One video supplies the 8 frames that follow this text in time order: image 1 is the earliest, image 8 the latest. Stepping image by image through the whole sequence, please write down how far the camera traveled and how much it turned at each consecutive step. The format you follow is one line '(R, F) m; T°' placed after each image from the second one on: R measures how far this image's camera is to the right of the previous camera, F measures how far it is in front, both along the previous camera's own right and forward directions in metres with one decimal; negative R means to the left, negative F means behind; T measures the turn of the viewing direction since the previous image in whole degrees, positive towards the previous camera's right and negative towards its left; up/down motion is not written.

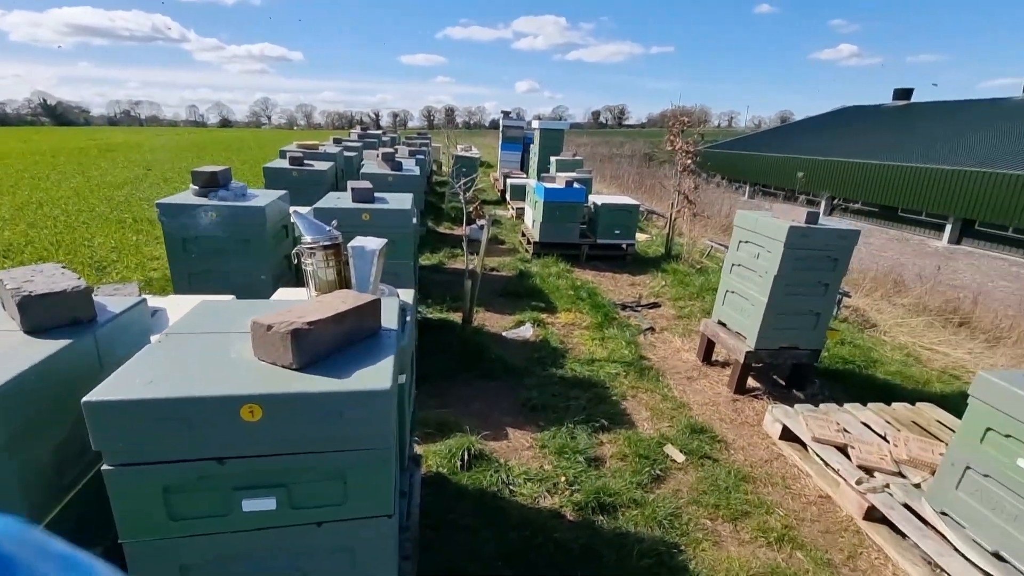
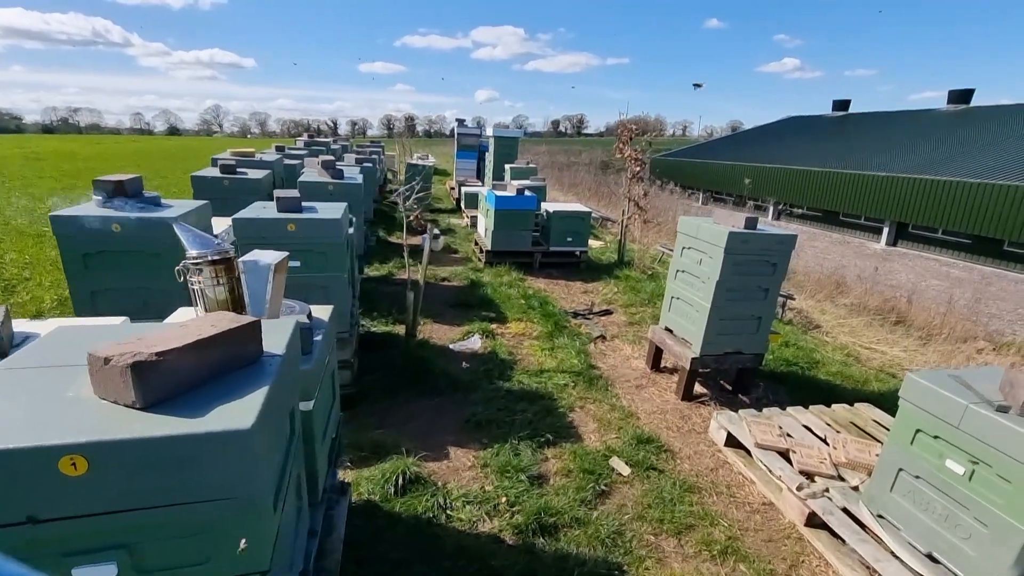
(+0.2, +0.2) m; +4°
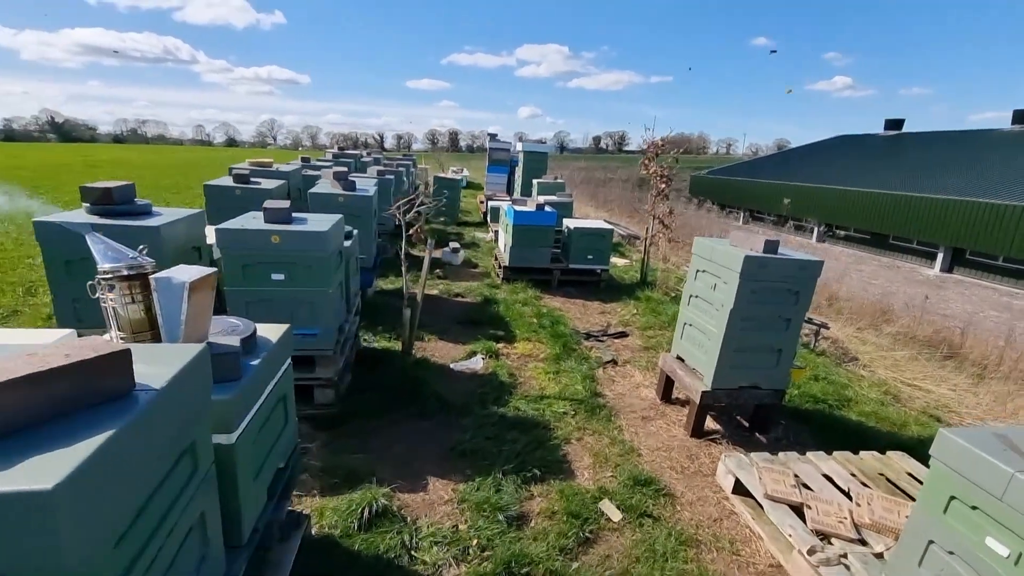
(+0.4, +0.3) m; -4°
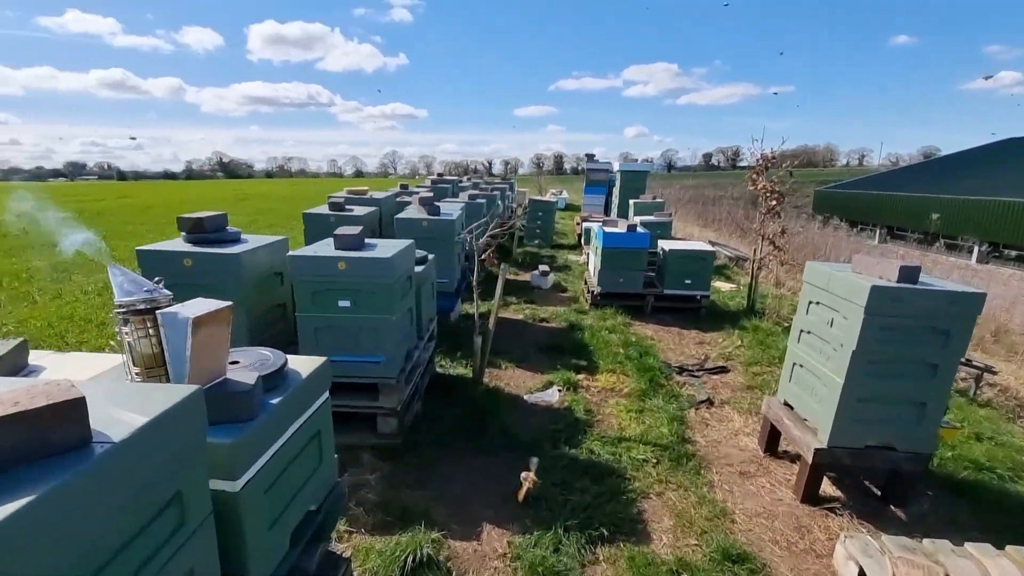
(+0.3, +0.4) m; -12°
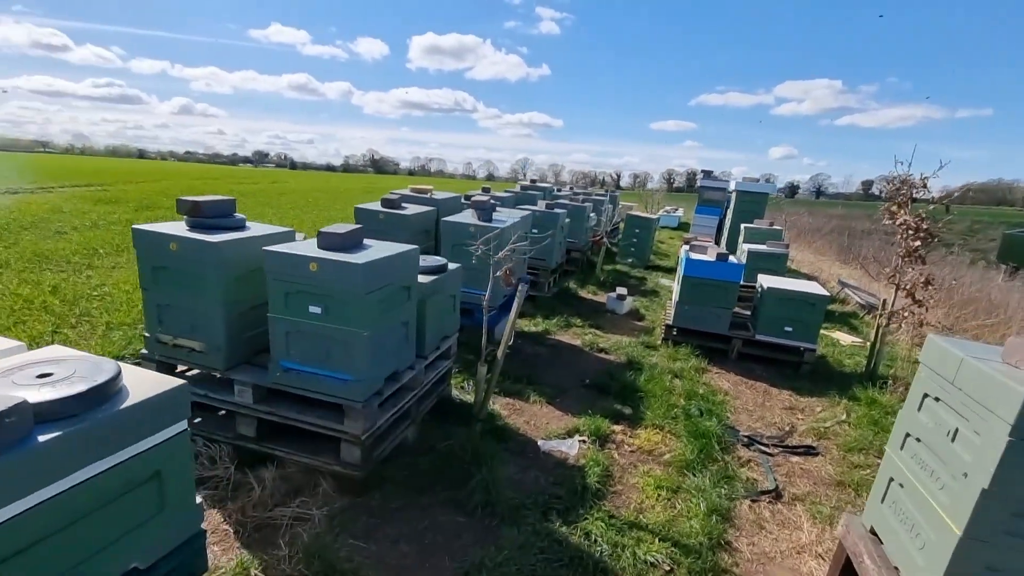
(+0.9, +1.0) m; -13°
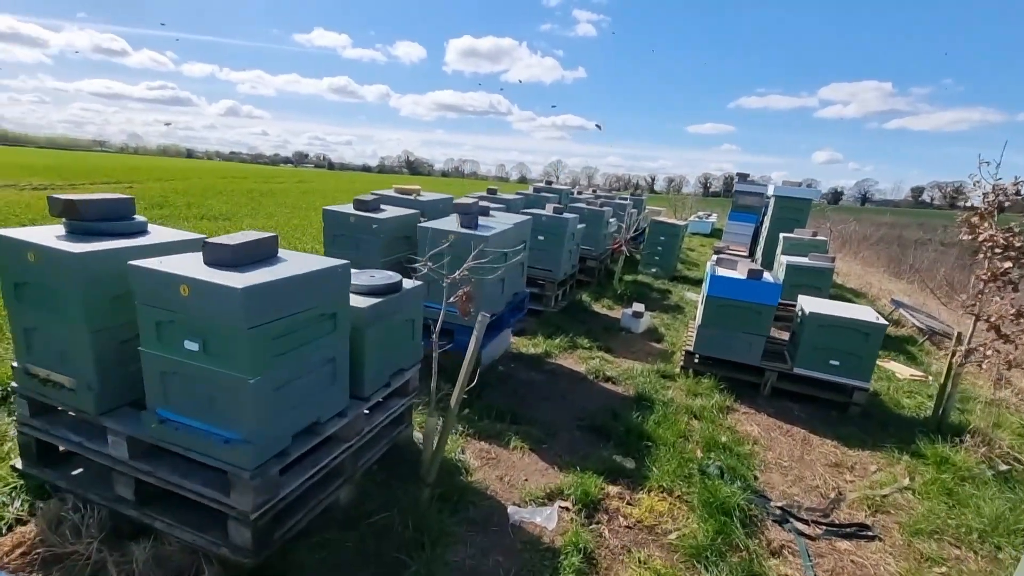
(+0.5, +1.1) m; -3°
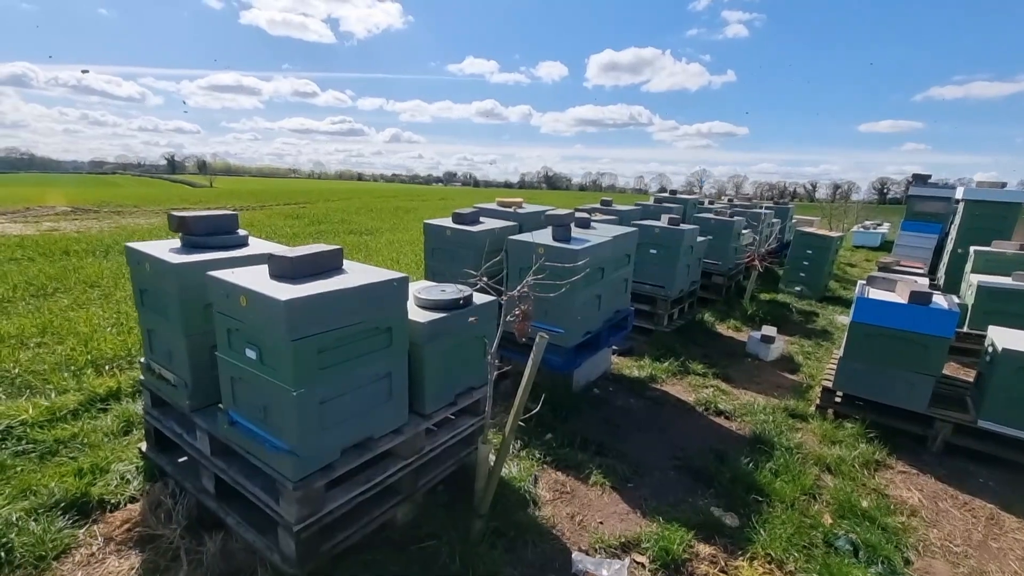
(+0.5, +0.4) m; -15°
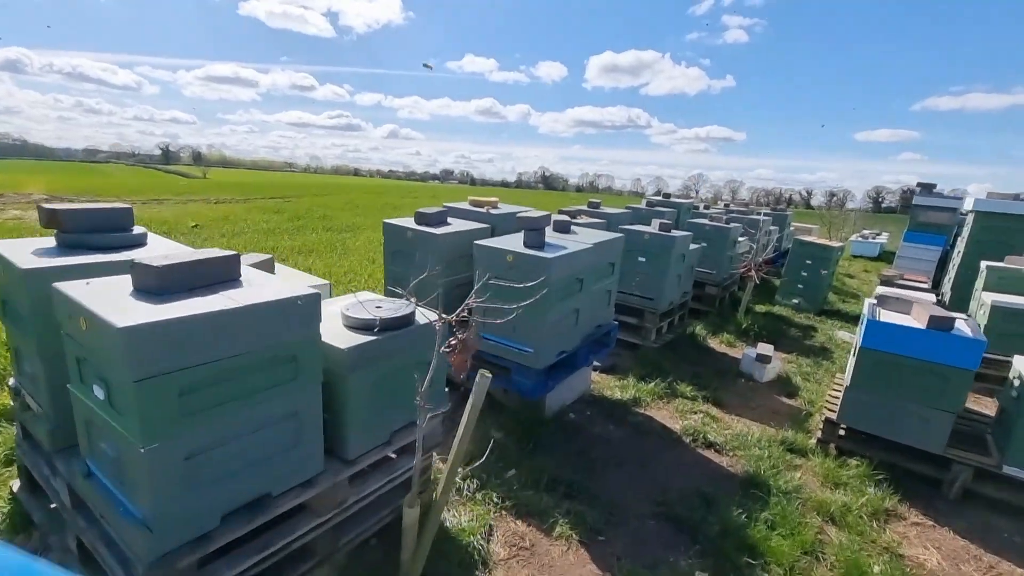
(+0.3, +0.7) m; +1°
